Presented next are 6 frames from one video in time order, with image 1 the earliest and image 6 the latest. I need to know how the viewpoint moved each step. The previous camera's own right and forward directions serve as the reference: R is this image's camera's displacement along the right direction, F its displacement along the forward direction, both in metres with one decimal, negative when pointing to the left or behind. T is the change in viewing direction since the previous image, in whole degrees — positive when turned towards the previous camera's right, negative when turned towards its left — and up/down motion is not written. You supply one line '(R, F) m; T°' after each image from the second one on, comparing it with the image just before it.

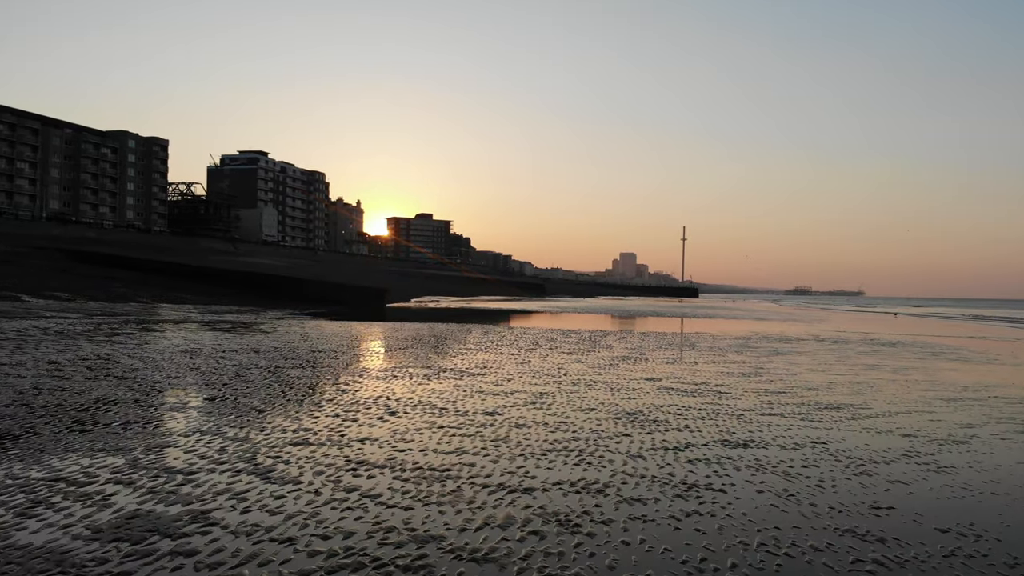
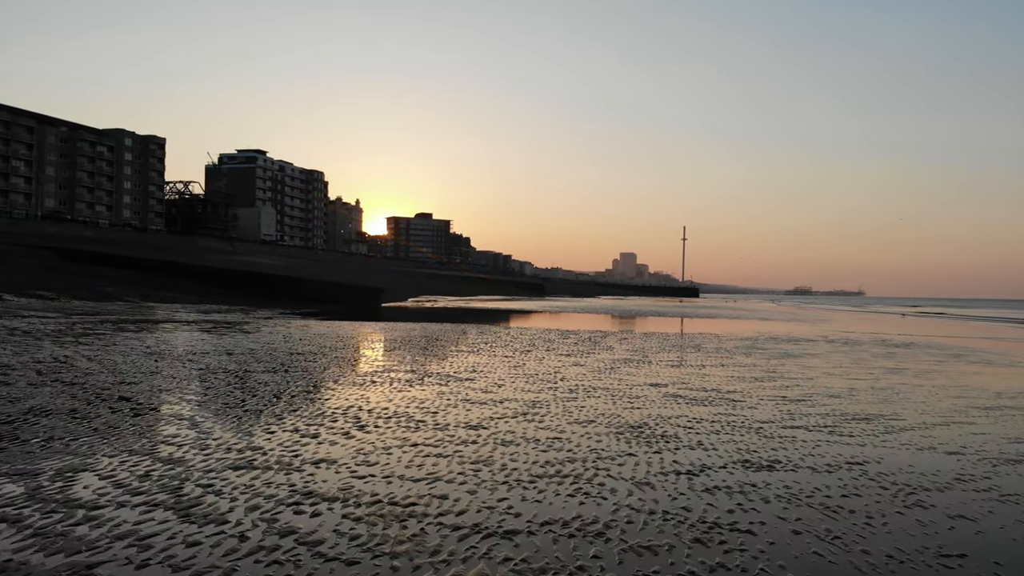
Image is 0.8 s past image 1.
(+0.2, +1.2) m; 0°
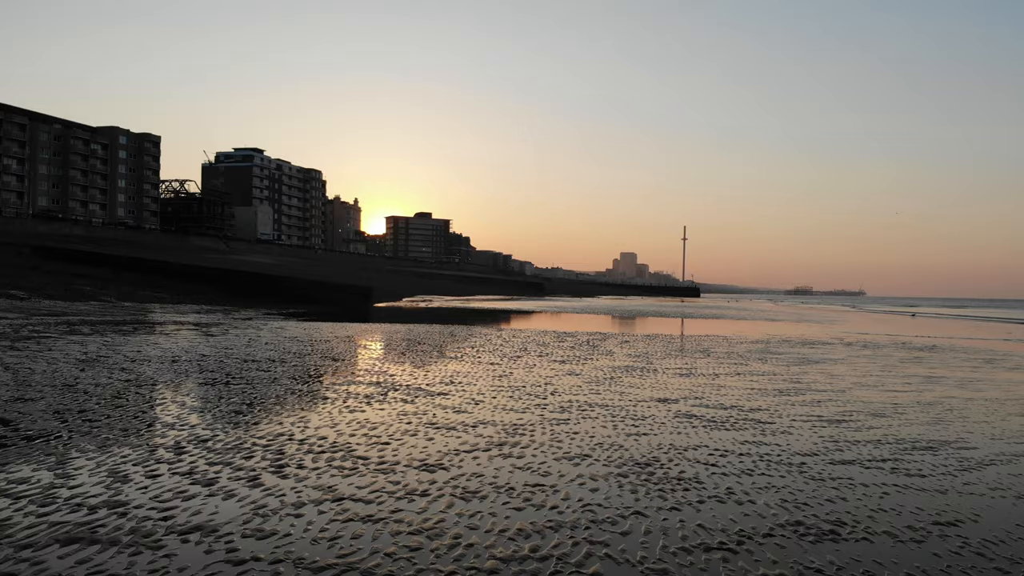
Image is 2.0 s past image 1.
(+0.4, +2.0) m; 0°
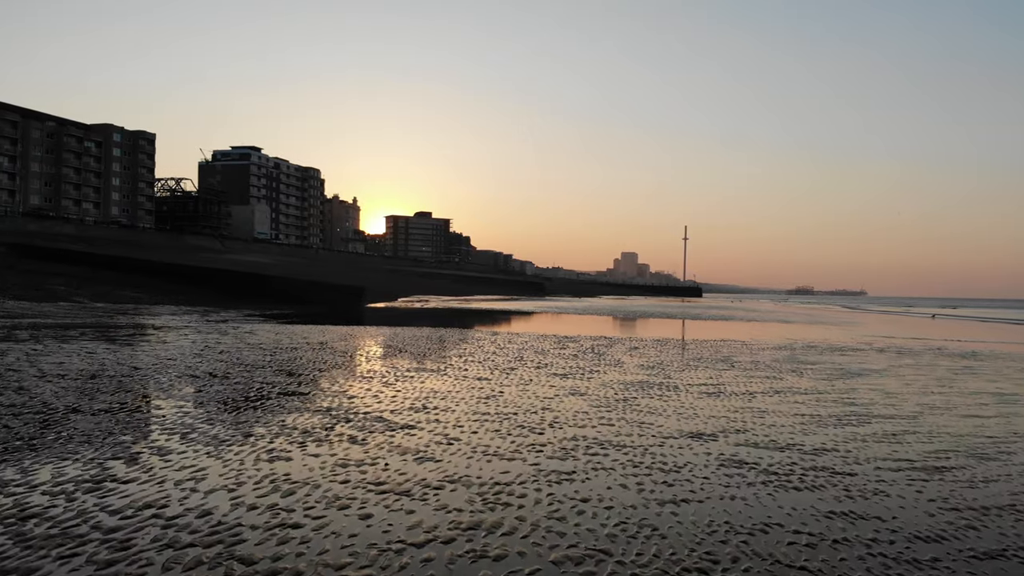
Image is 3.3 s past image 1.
(+0.2, +2.4) m; 0°
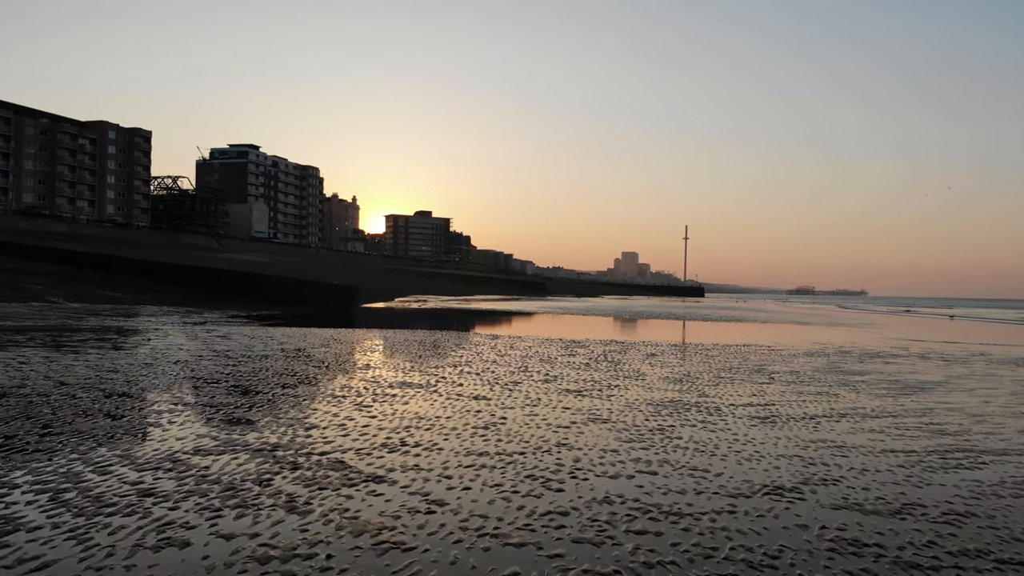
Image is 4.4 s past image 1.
(-0.1, +2.2) m; 0°
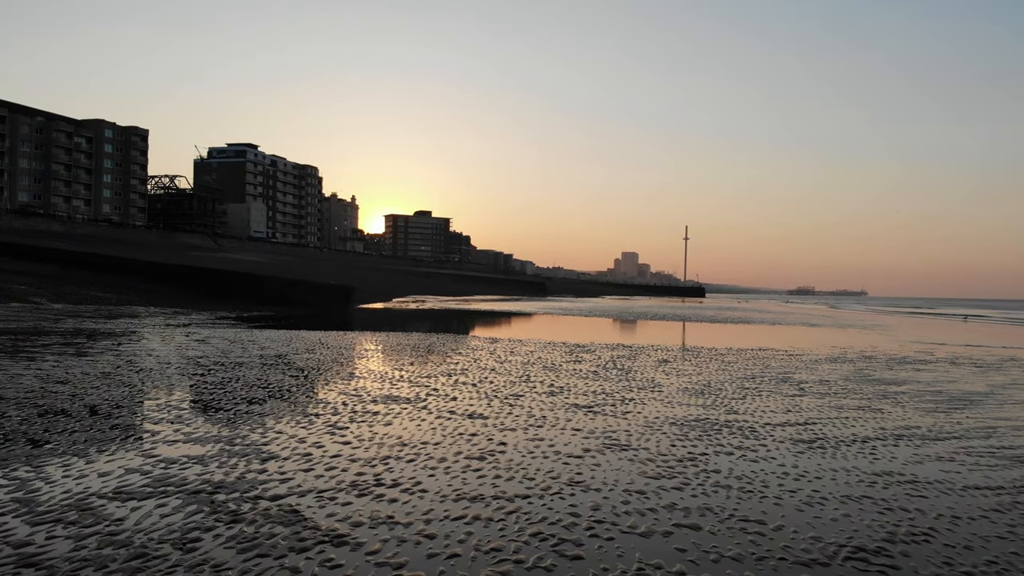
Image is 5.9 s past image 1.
(0.0, +1.3) m; 0°
